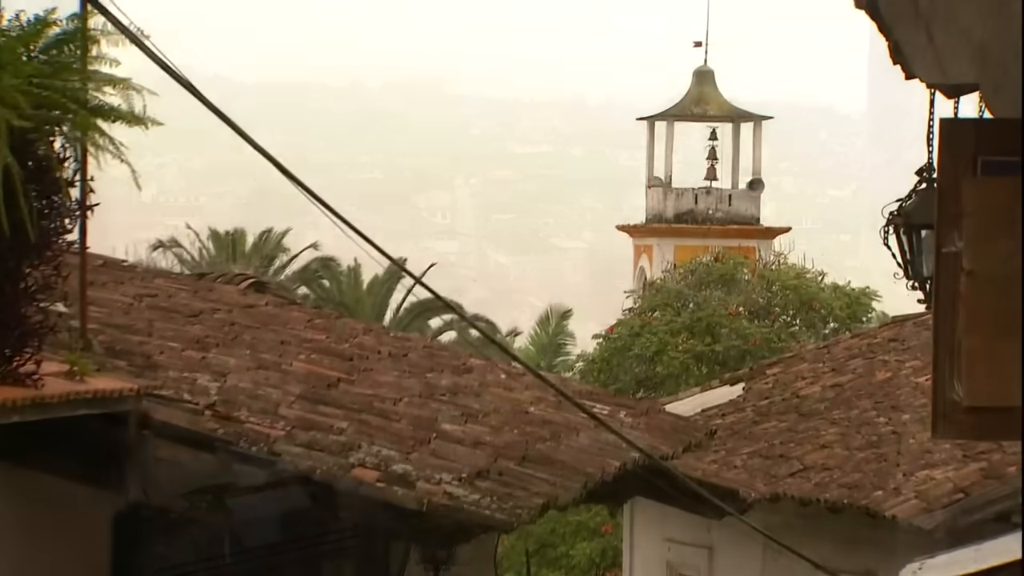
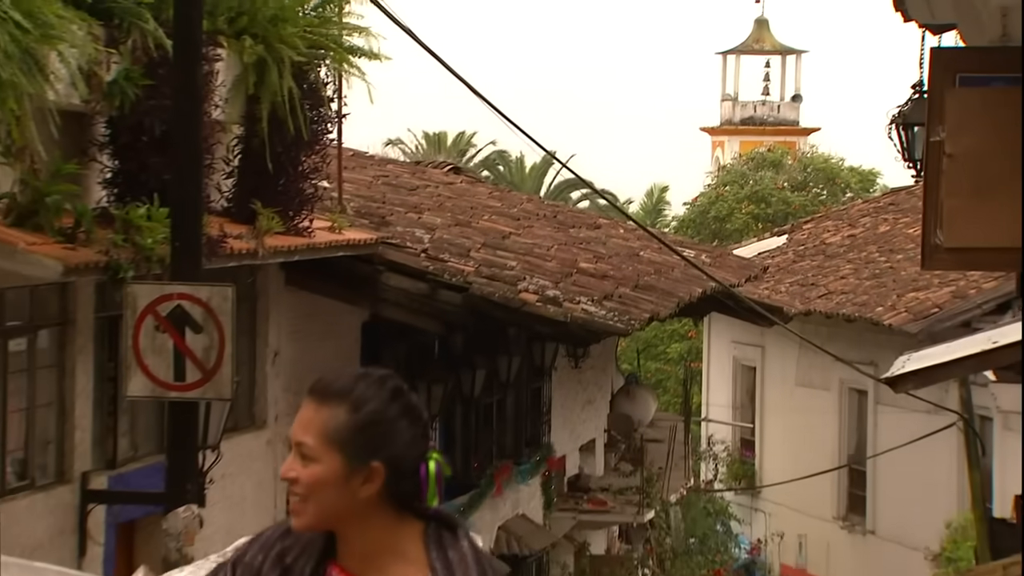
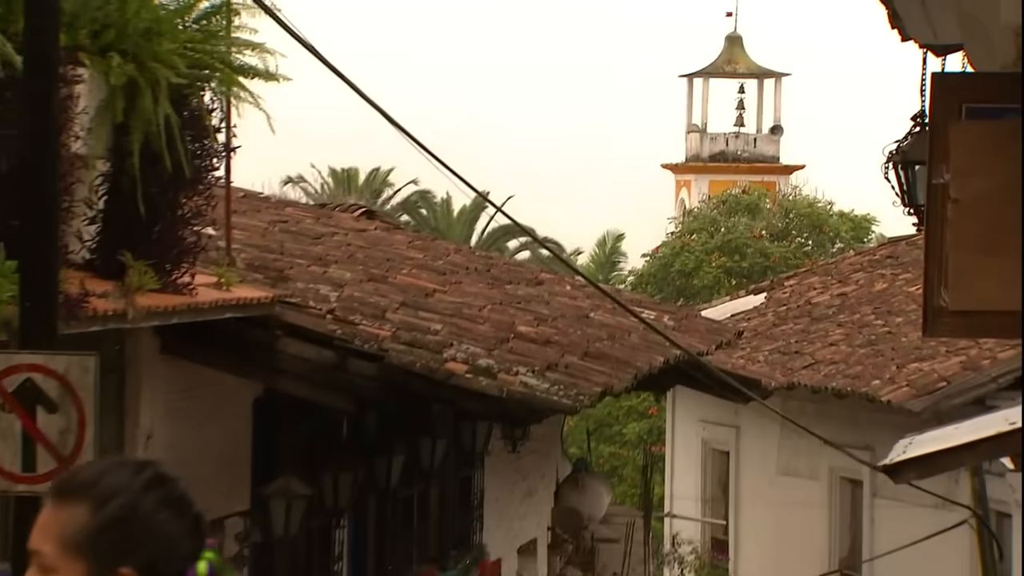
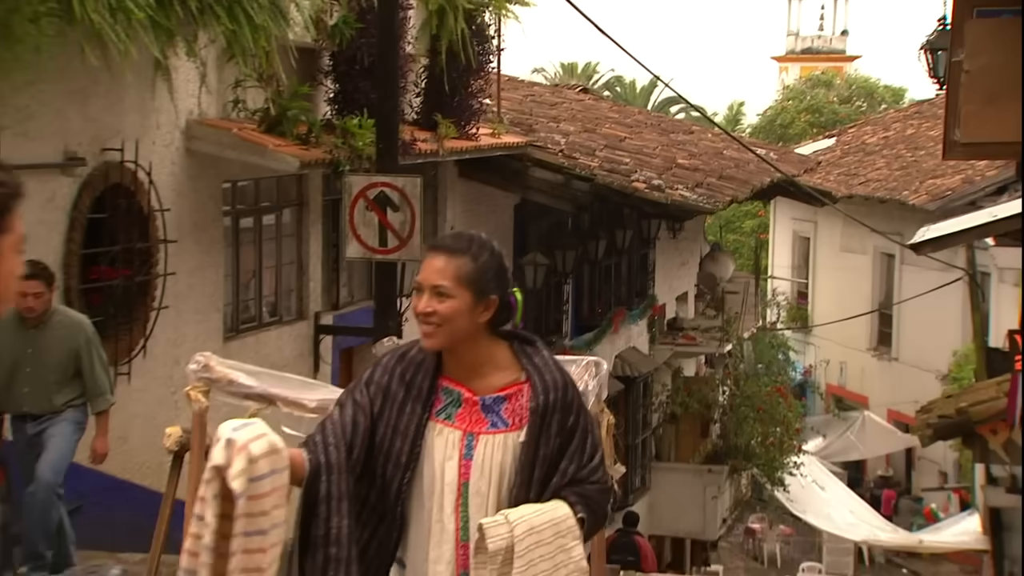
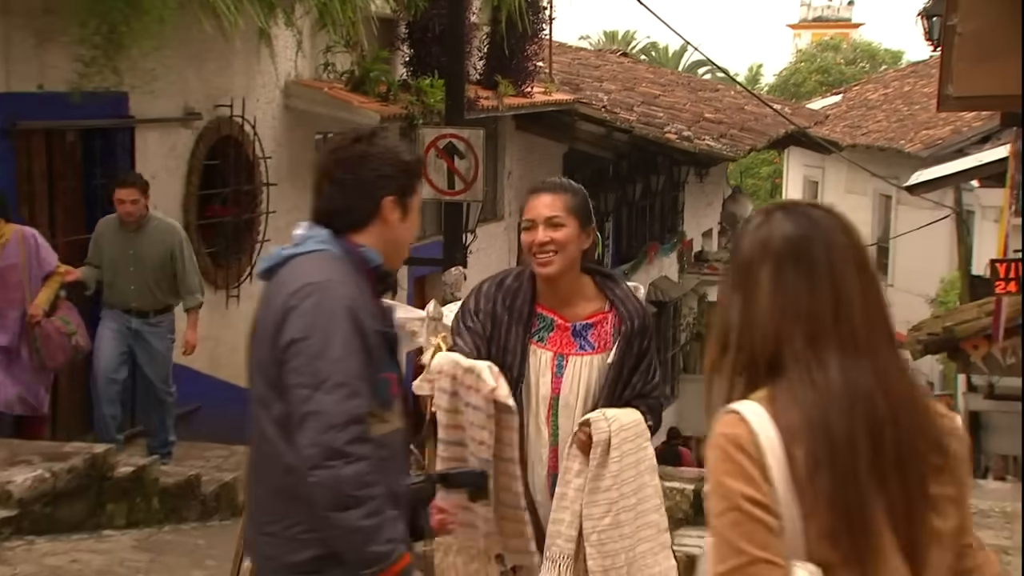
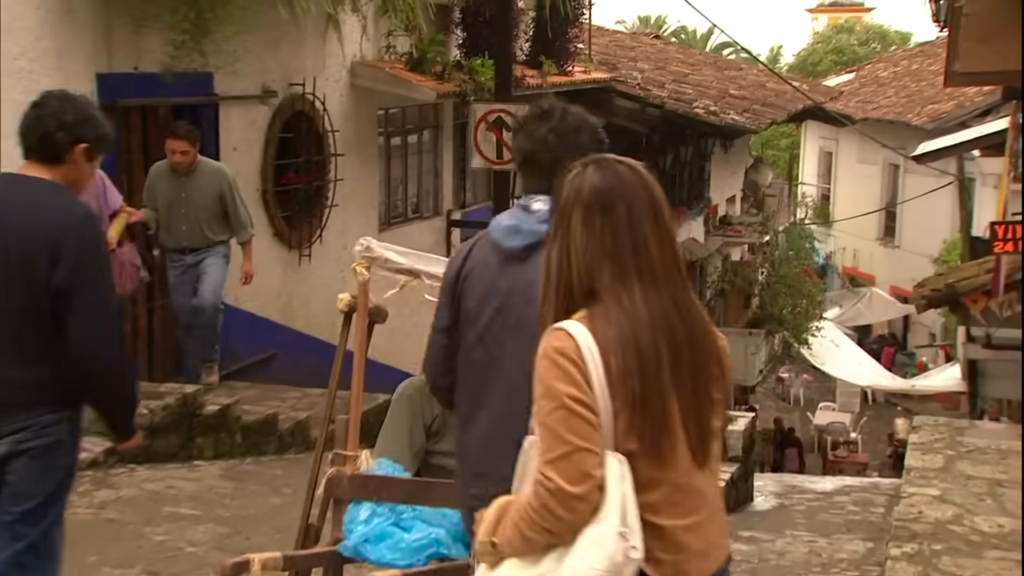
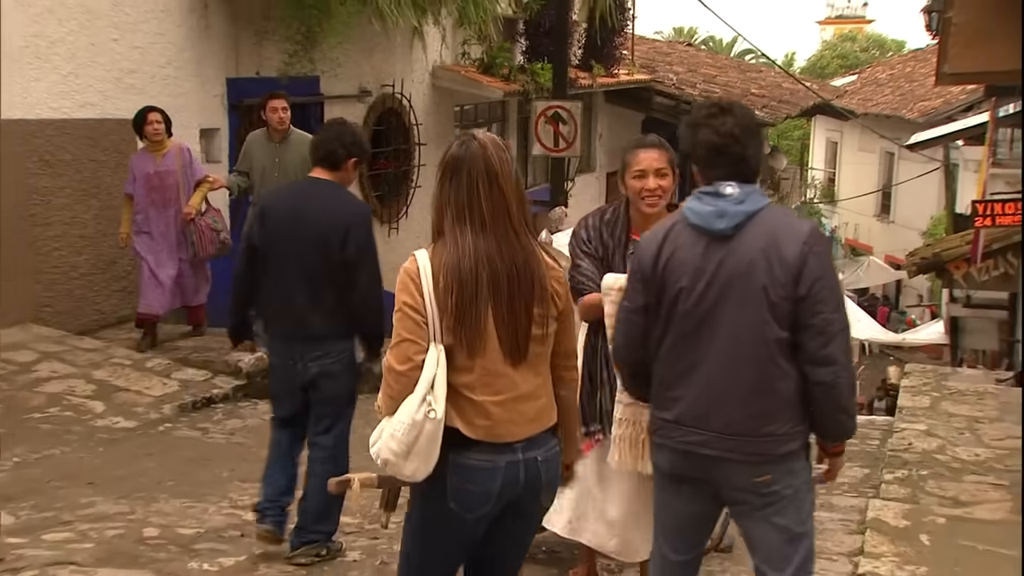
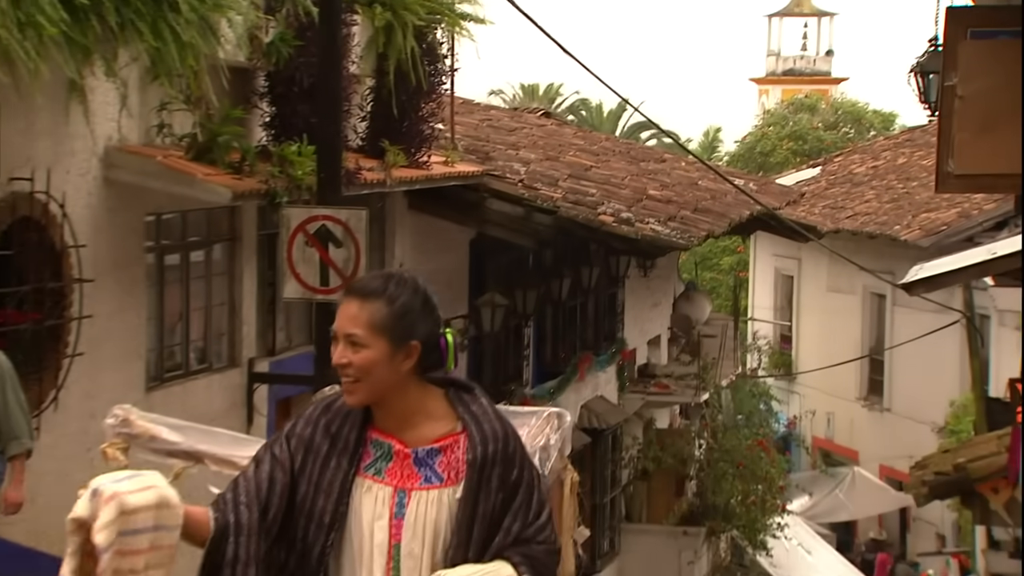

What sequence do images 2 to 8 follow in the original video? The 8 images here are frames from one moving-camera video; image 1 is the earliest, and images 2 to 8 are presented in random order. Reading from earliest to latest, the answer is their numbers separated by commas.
3, 2, 8, 4, 5, 6, 7
